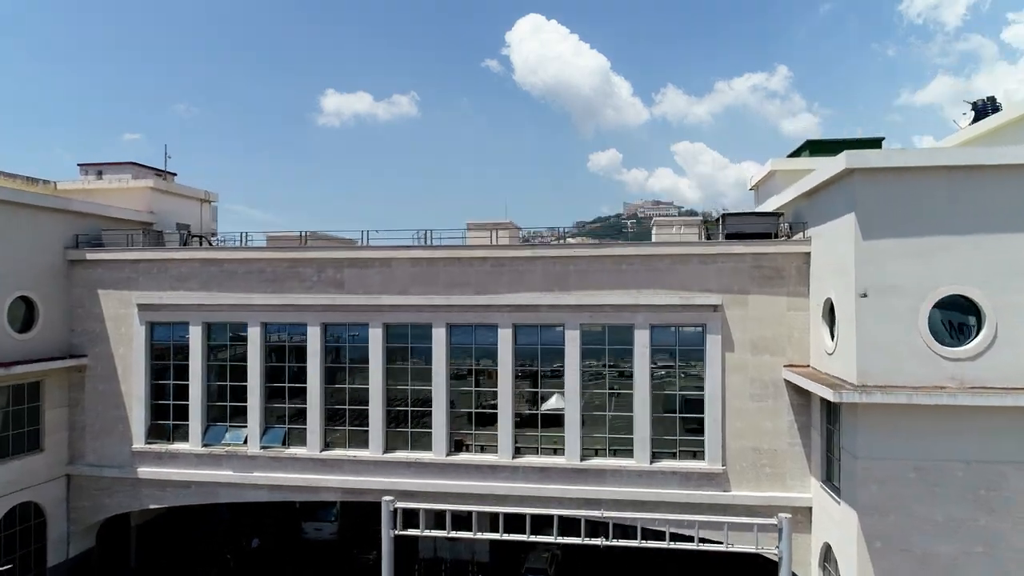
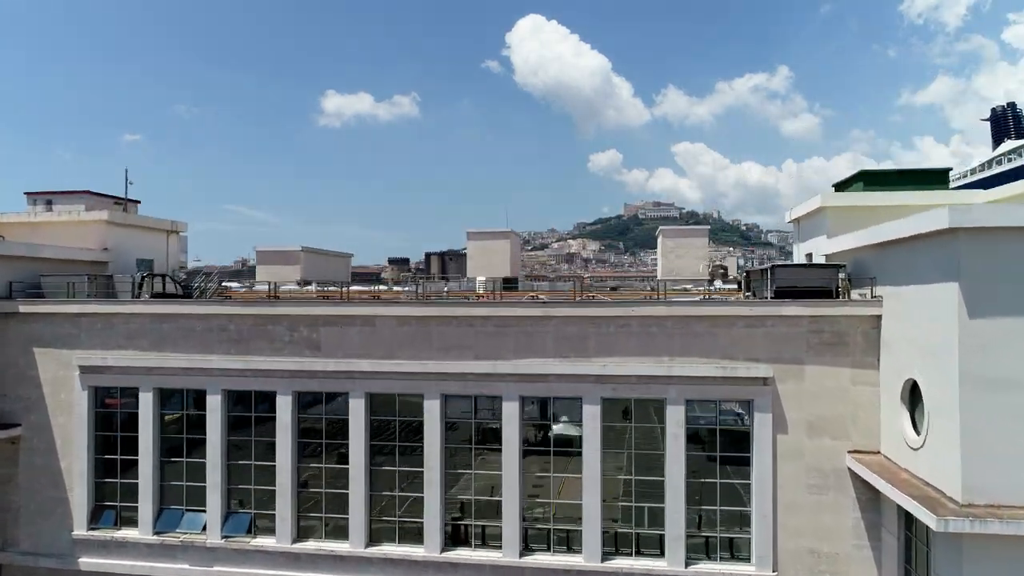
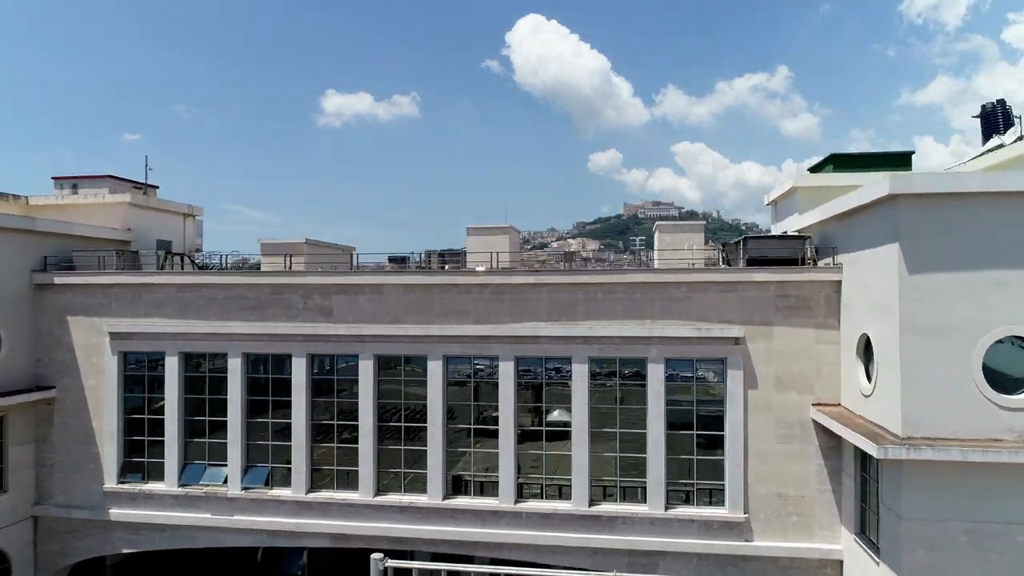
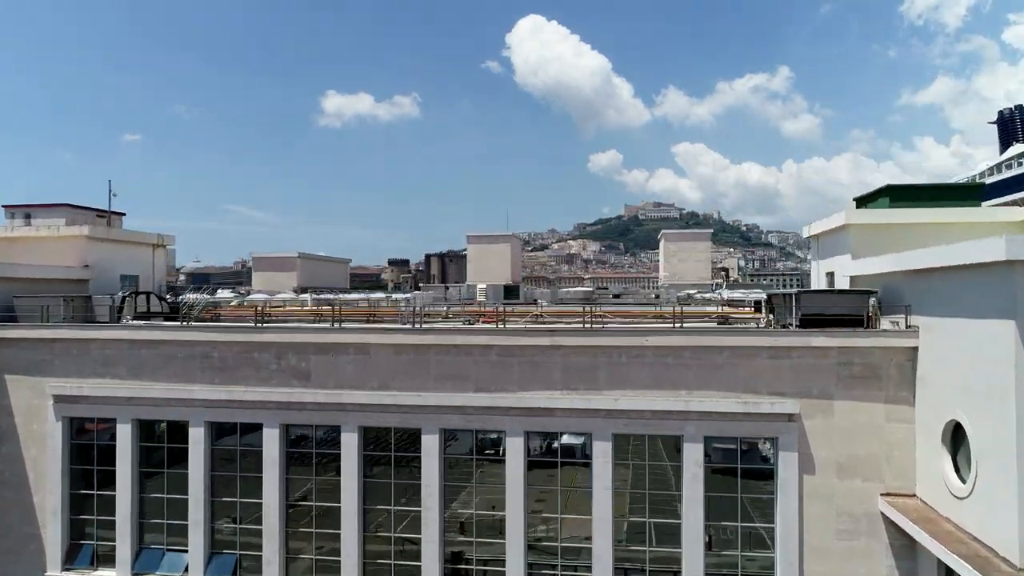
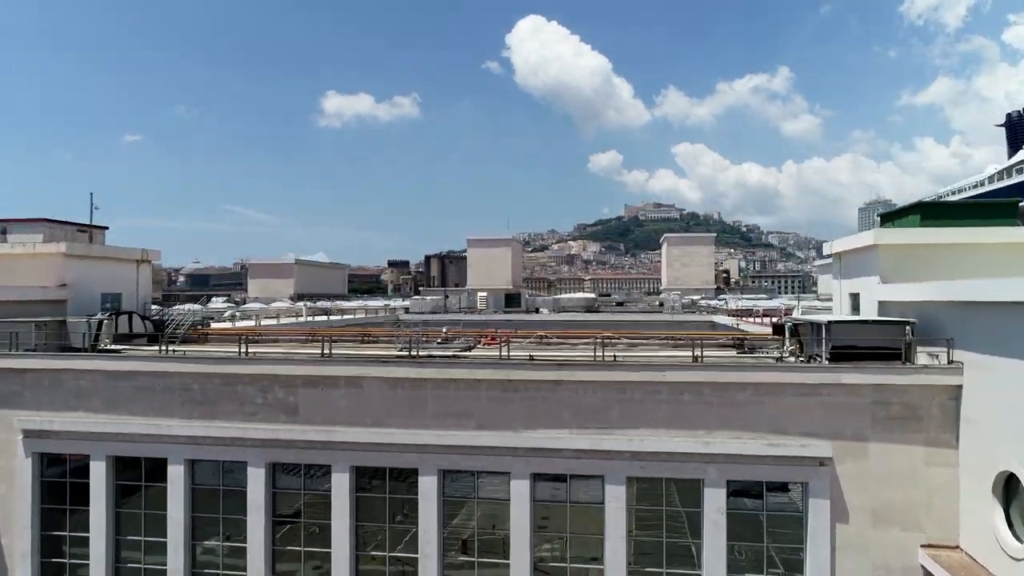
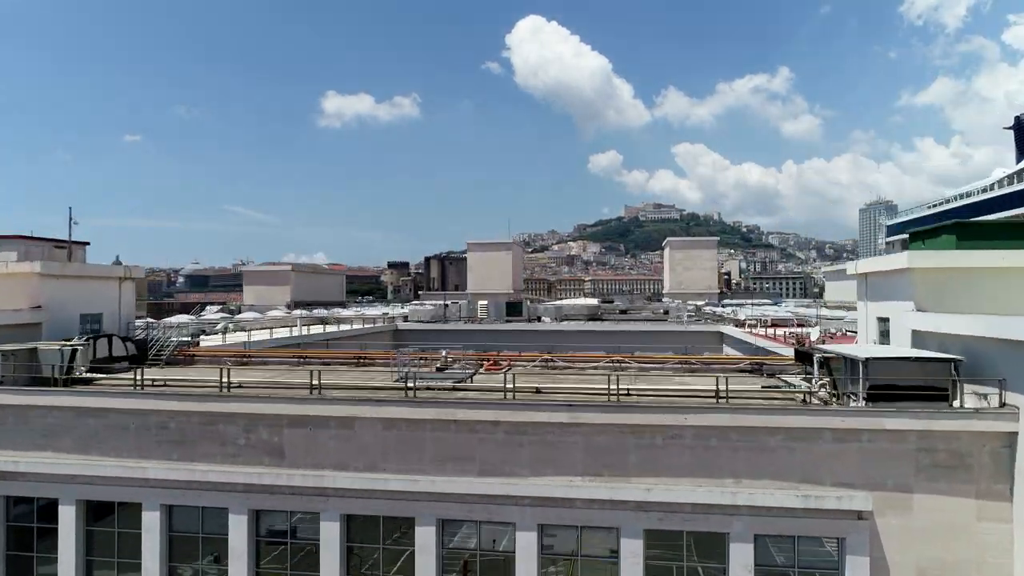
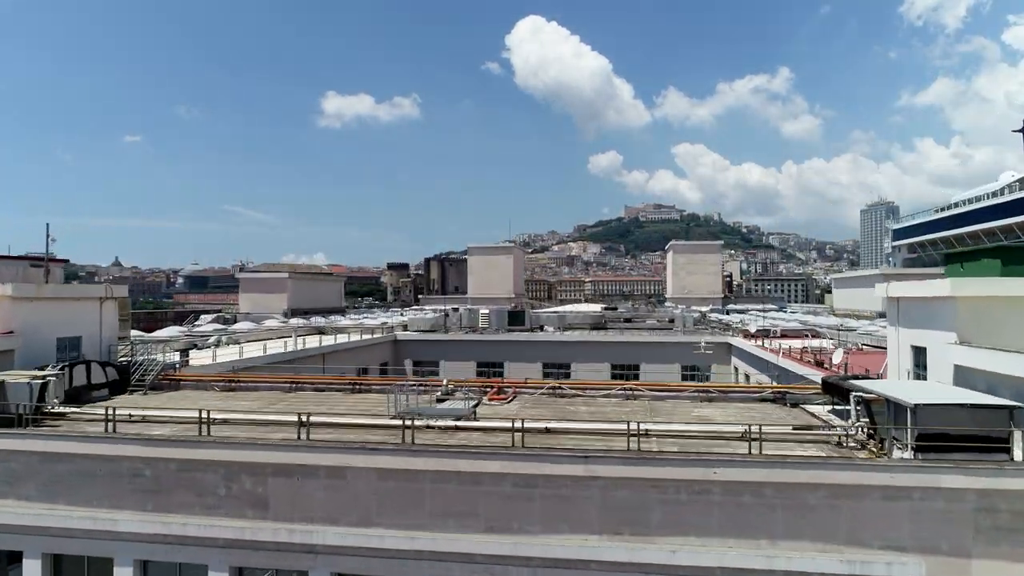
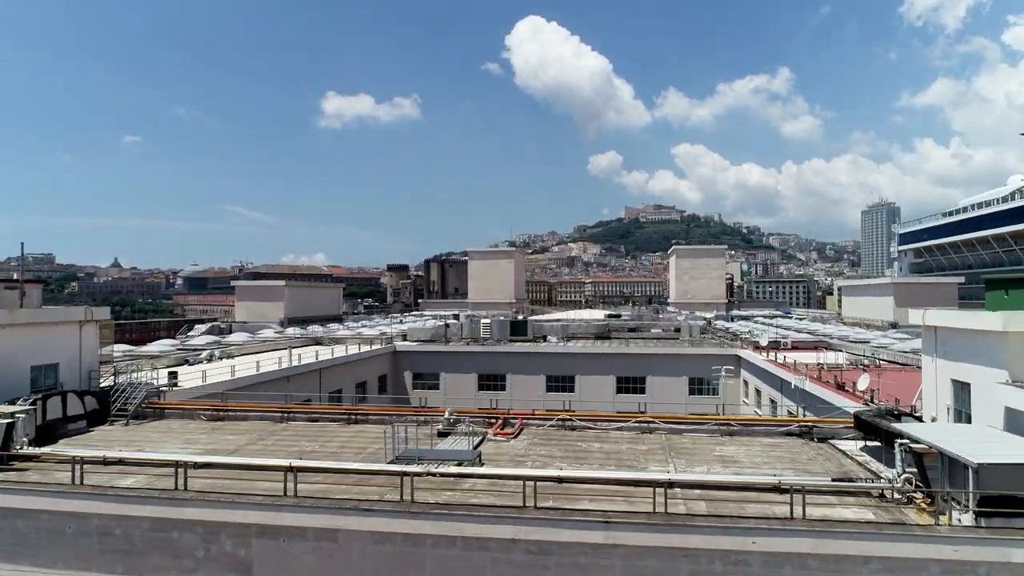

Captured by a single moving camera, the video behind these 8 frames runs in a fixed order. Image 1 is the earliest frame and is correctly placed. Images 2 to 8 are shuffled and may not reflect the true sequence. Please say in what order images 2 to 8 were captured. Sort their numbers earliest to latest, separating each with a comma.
3, 2, 4, 5, 6, 7, 8
